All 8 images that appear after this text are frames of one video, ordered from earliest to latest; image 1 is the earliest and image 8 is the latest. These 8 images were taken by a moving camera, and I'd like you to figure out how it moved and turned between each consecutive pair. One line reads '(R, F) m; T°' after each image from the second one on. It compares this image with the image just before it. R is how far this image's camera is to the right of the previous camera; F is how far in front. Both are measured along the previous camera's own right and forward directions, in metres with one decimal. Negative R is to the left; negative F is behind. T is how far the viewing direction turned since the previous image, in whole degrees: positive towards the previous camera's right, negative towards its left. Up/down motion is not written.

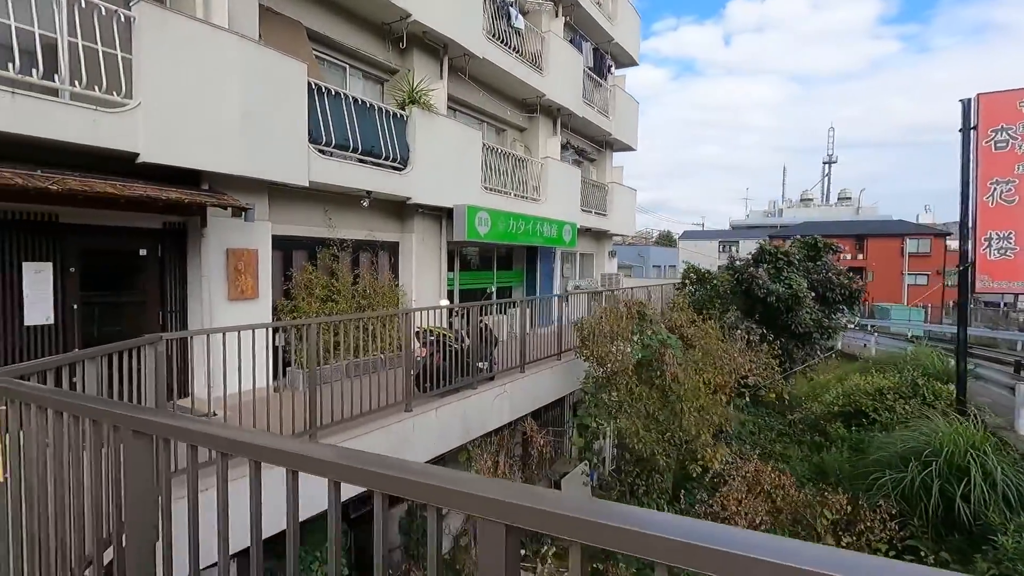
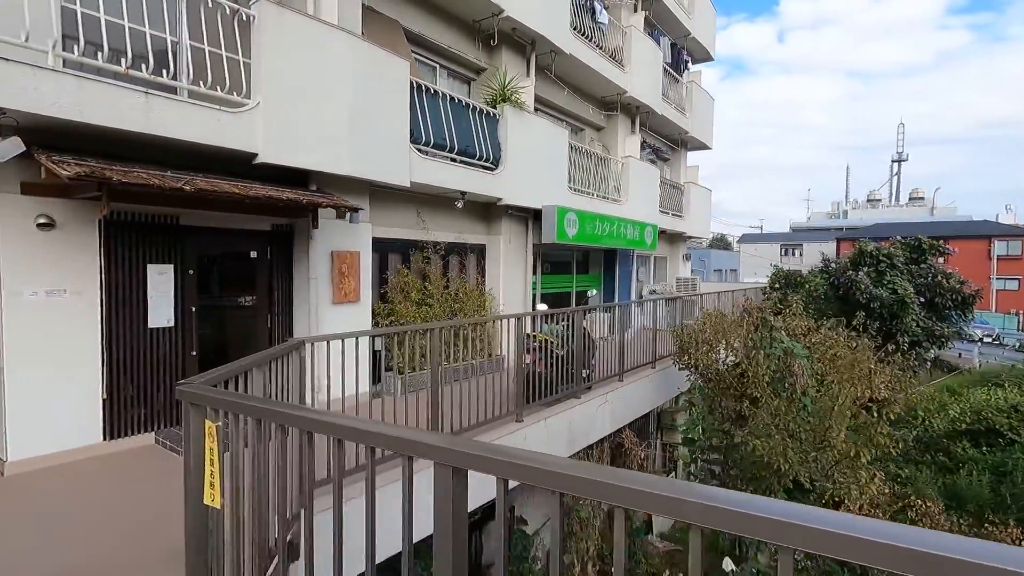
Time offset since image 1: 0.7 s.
(-0.8, +0.3) m; -5°
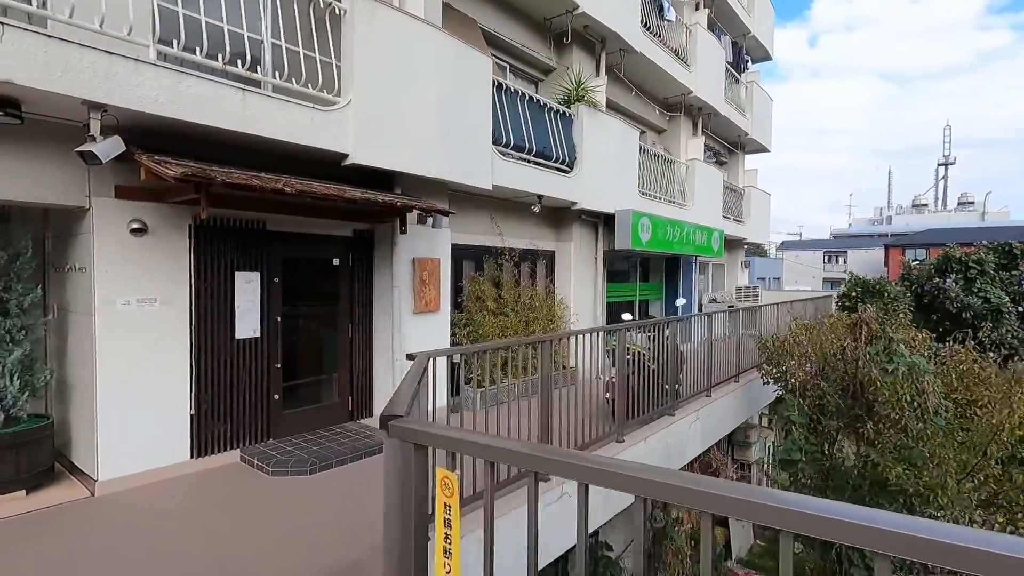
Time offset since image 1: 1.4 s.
(-0.7, +0.4) m; -3°
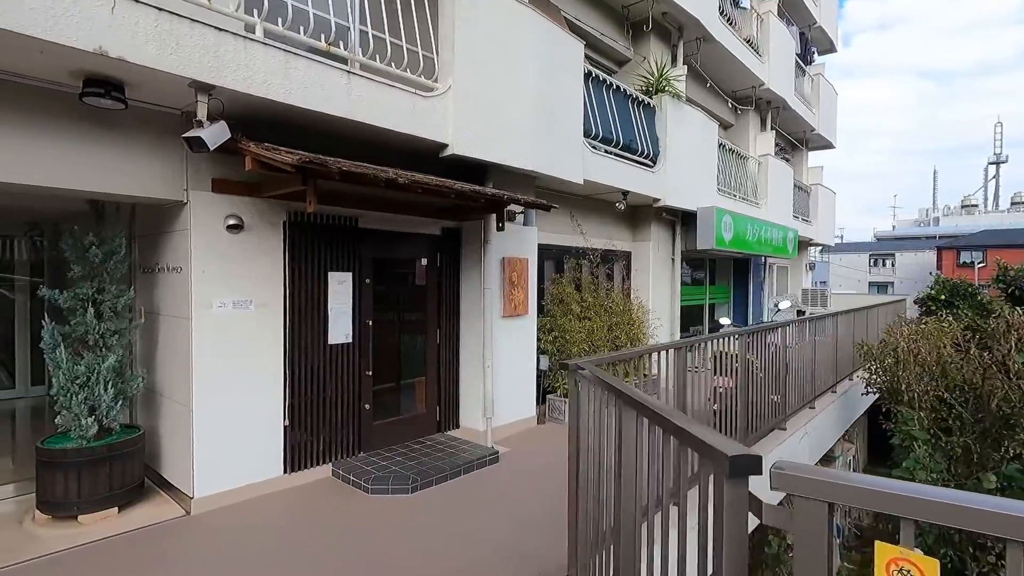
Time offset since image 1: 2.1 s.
(-0.7, +0.4) m; -3°
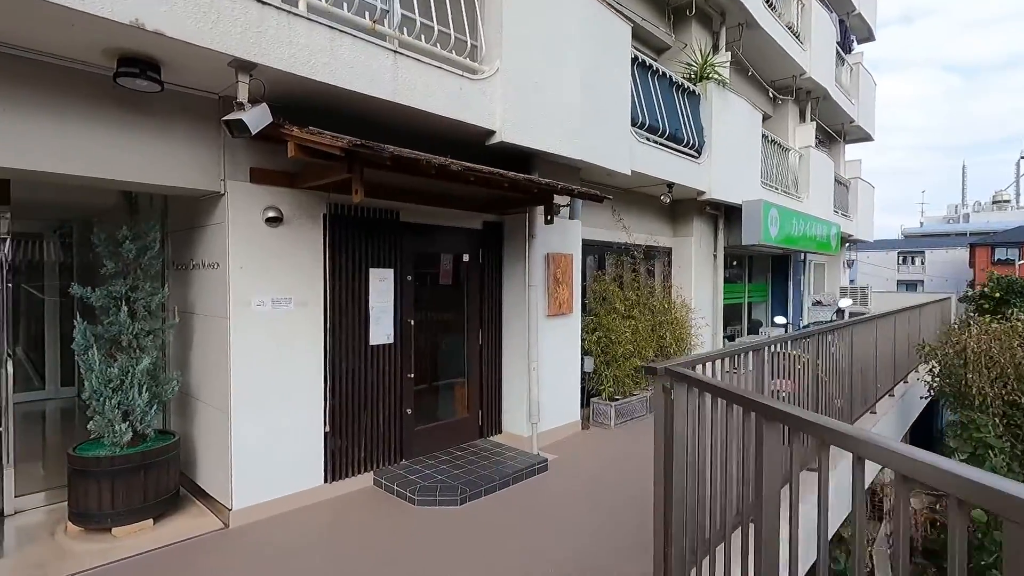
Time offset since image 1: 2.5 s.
(-0.3, +0.3) m; -2°
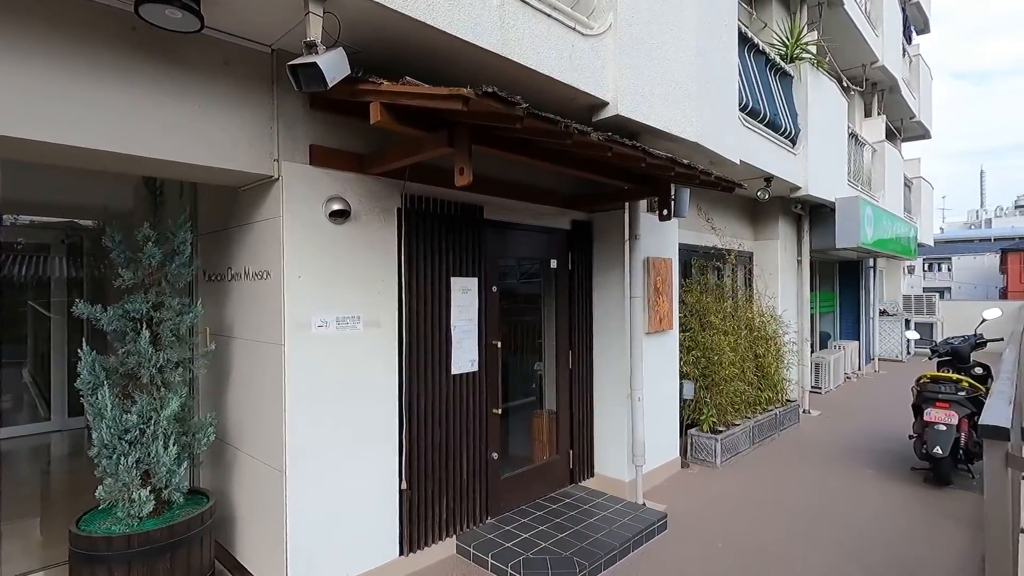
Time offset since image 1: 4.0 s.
(-0.7, +0.9) m; -1°
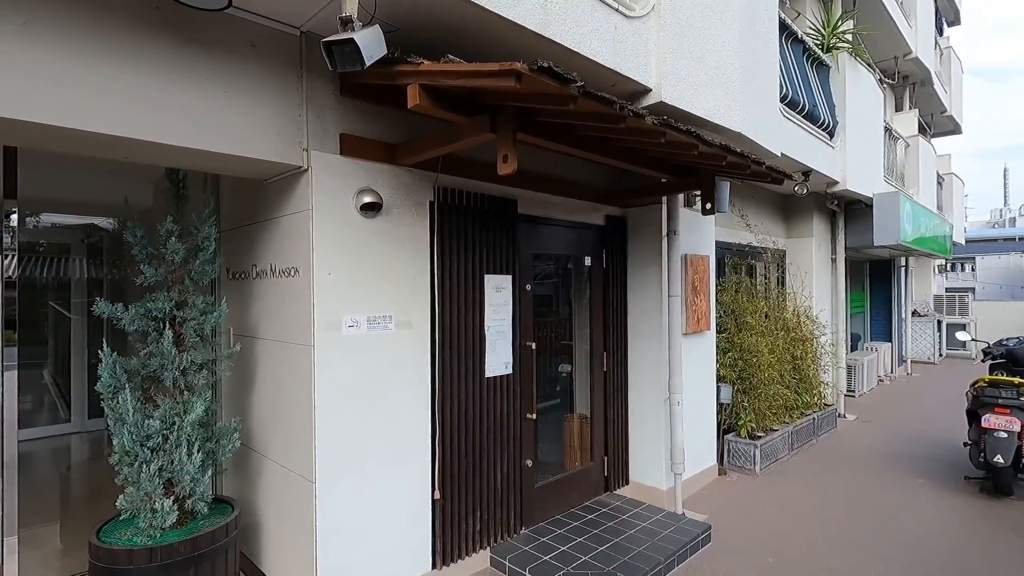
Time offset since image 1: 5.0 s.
(-0.1, +0.2) m; -1°
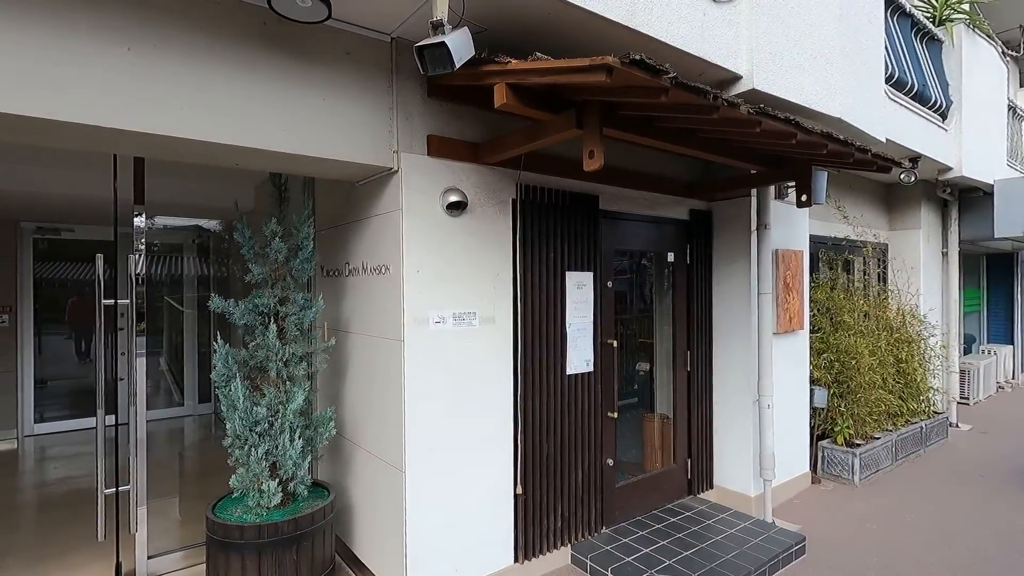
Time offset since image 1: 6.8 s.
(-0.1, 0.0) m; -8°
